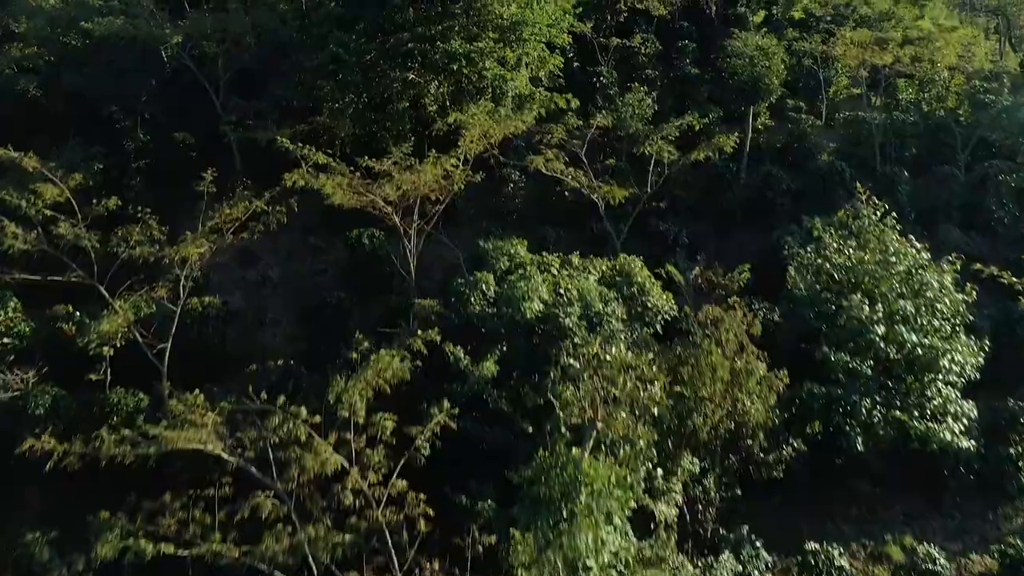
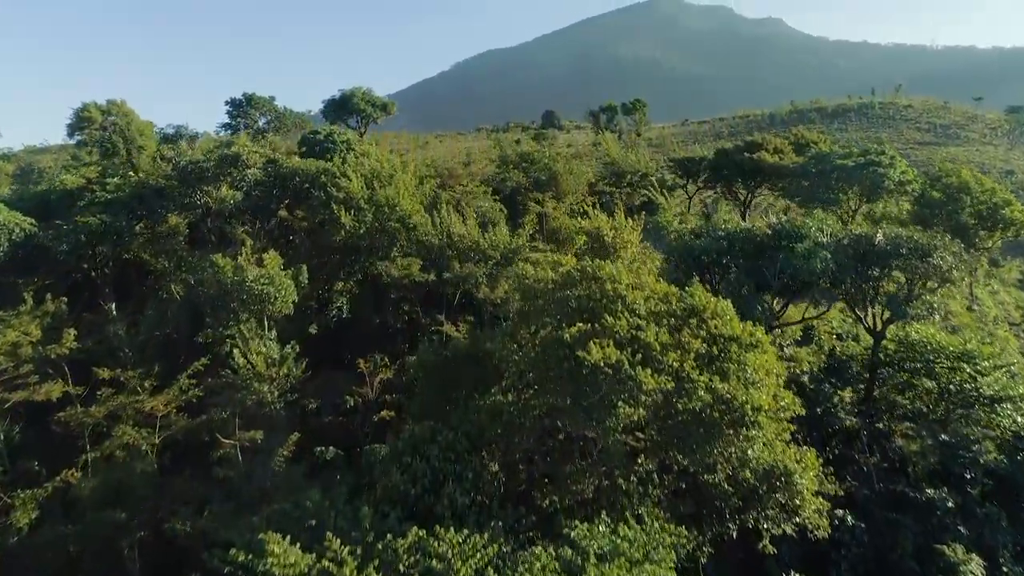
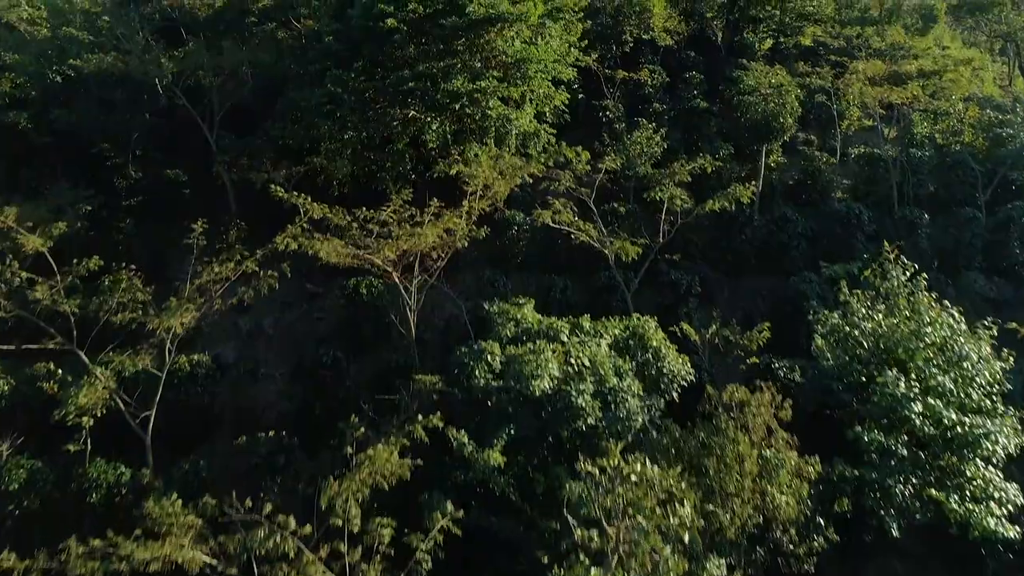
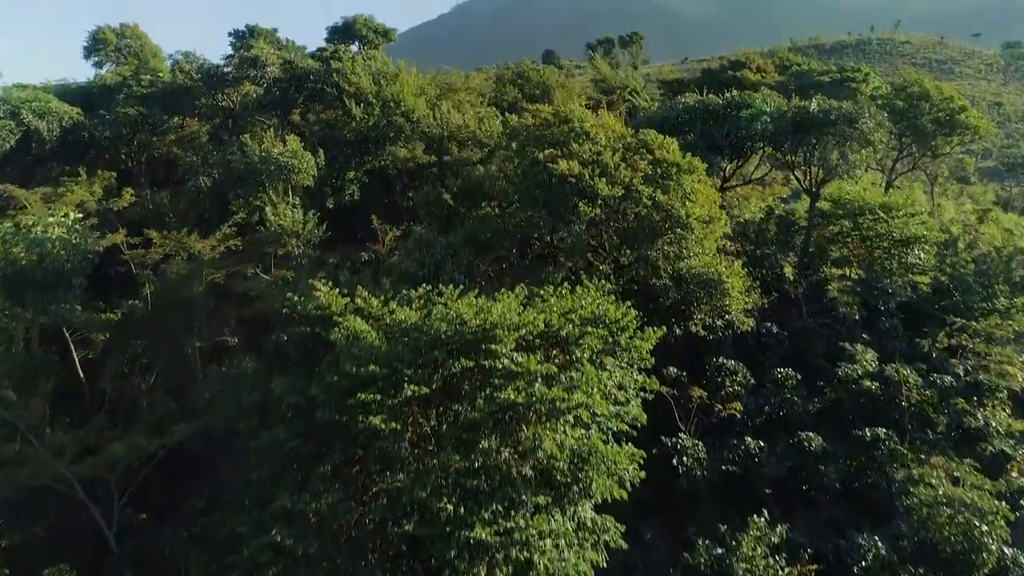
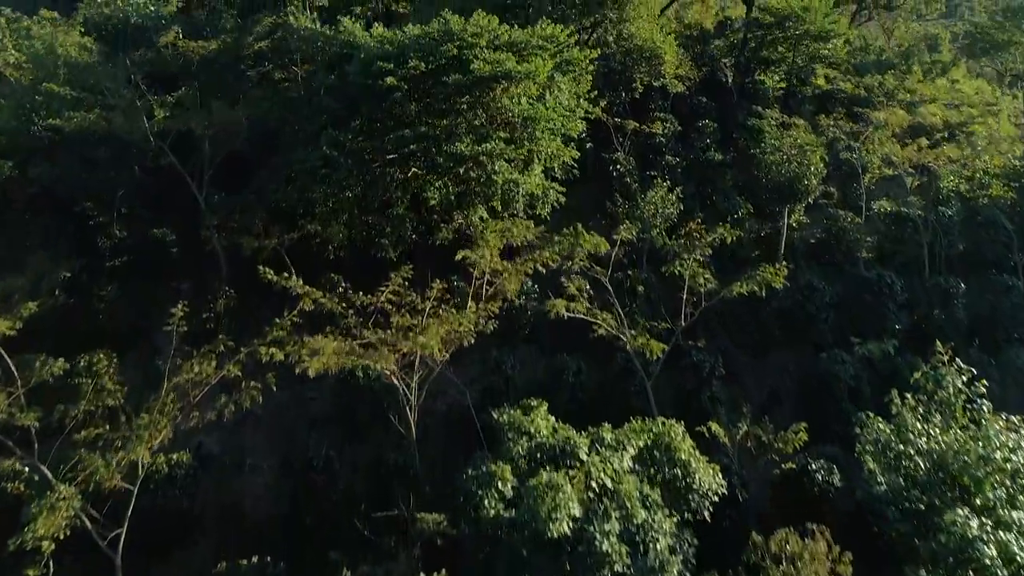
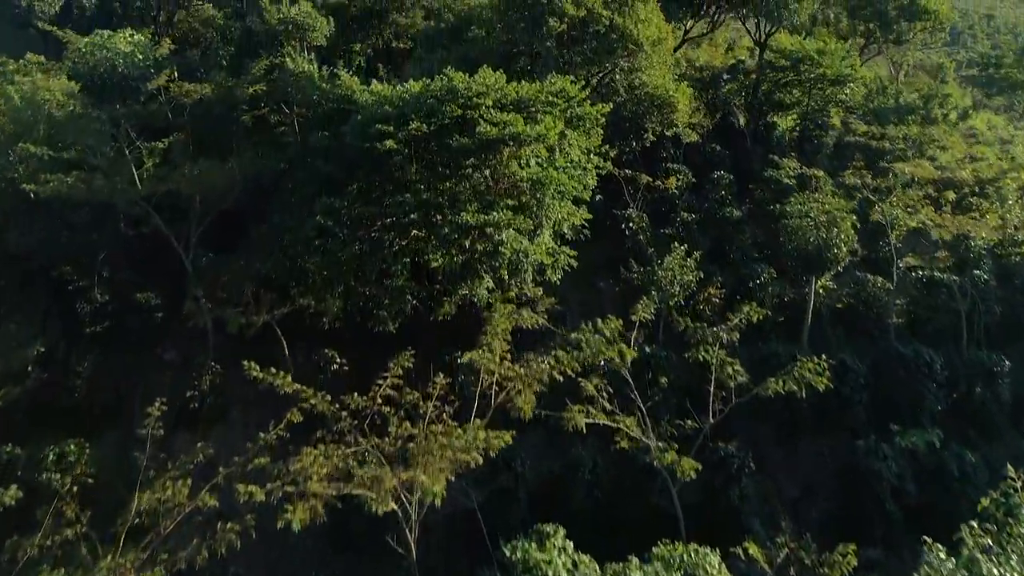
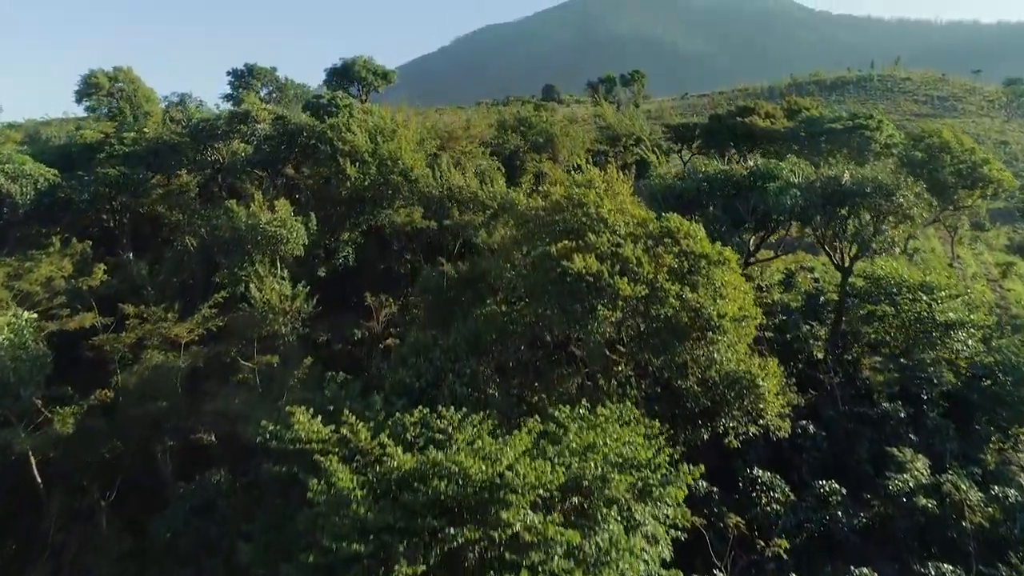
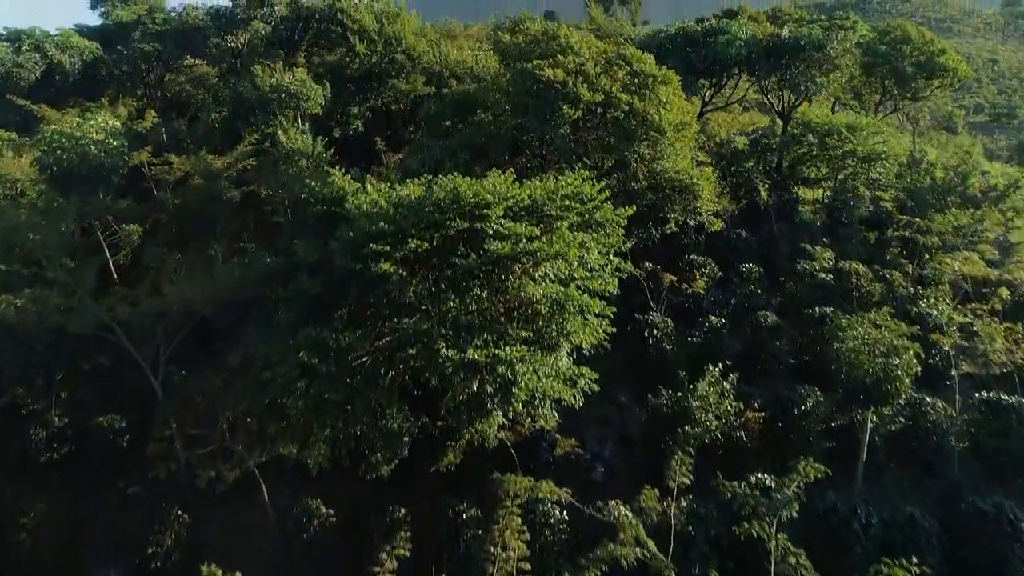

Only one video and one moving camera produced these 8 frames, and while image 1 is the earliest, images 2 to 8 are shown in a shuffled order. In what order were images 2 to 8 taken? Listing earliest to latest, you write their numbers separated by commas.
3, 5, 6, 8, 4, 7, 2
